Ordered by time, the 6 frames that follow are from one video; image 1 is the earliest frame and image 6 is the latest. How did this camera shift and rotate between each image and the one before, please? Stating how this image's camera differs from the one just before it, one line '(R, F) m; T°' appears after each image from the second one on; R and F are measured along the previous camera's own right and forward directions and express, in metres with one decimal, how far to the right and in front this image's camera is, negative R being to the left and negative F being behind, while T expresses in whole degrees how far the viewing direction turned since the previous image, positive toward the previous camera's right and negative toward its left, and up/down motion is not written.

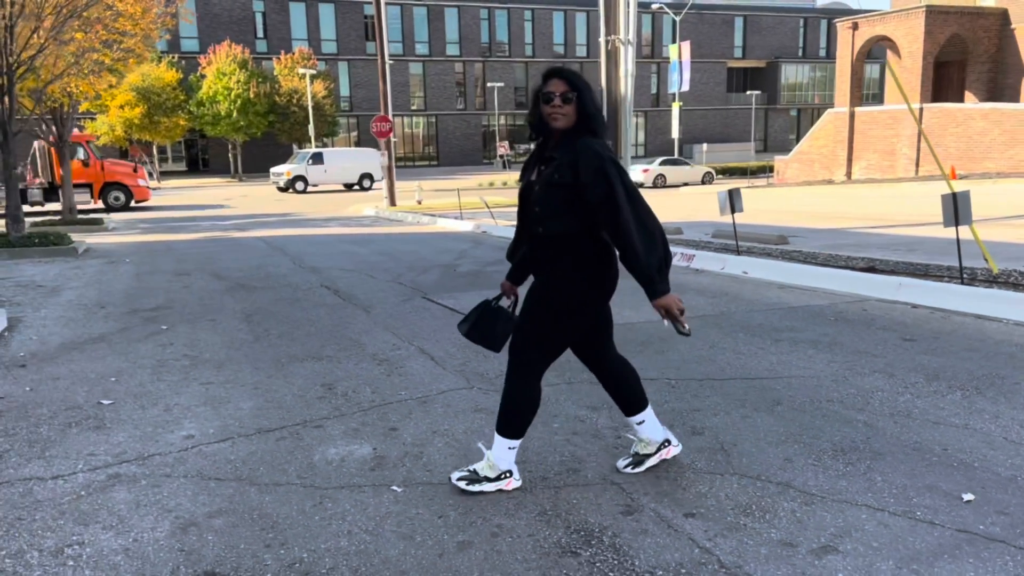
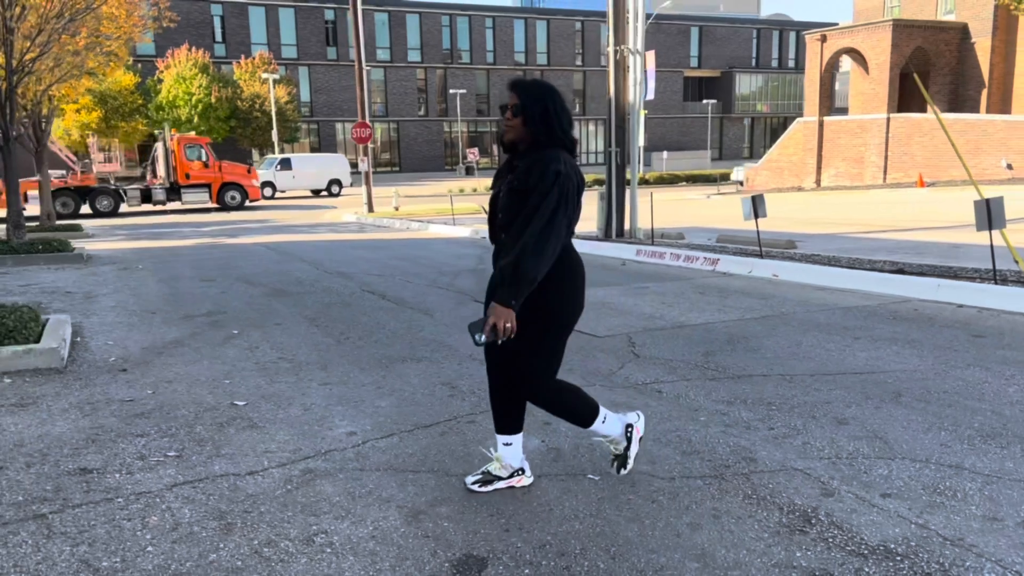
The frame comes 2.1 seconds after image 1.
(-1.0, -0.2) m; +3°
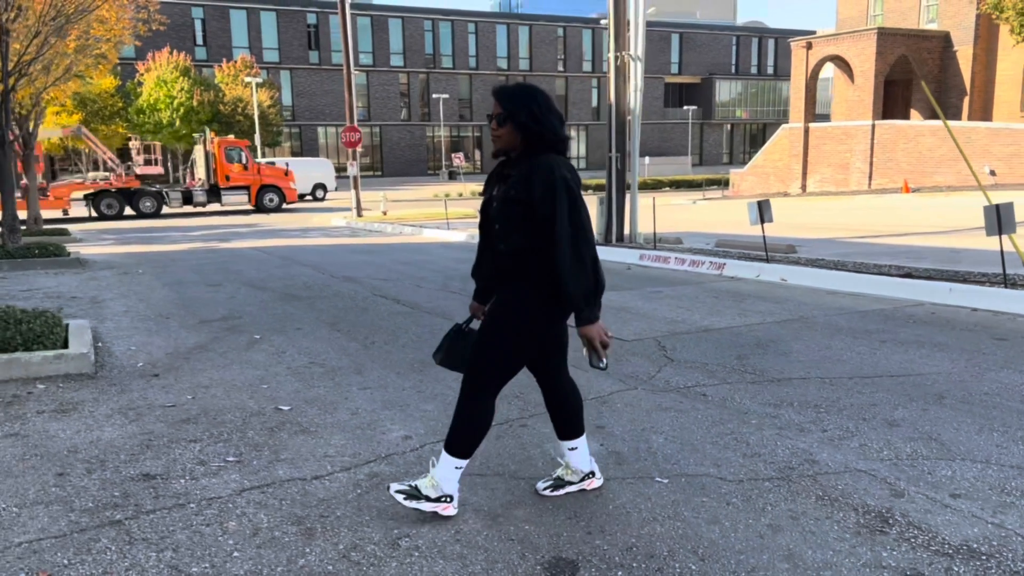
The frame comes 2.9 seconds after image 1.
(-0.4, 0.0) m; +1°
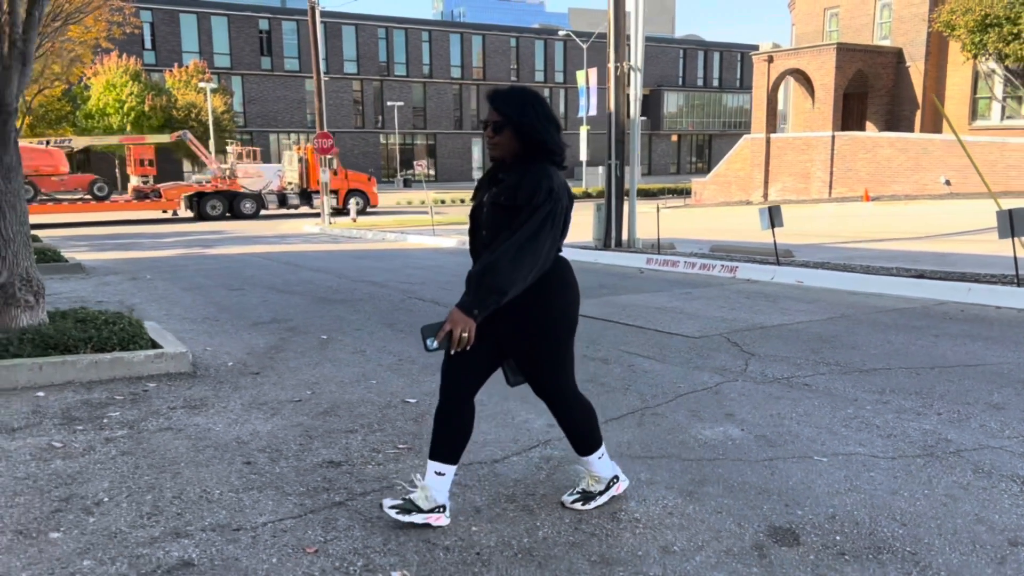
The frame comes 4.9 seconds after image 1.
(-1.1, -0.2) m; +4°
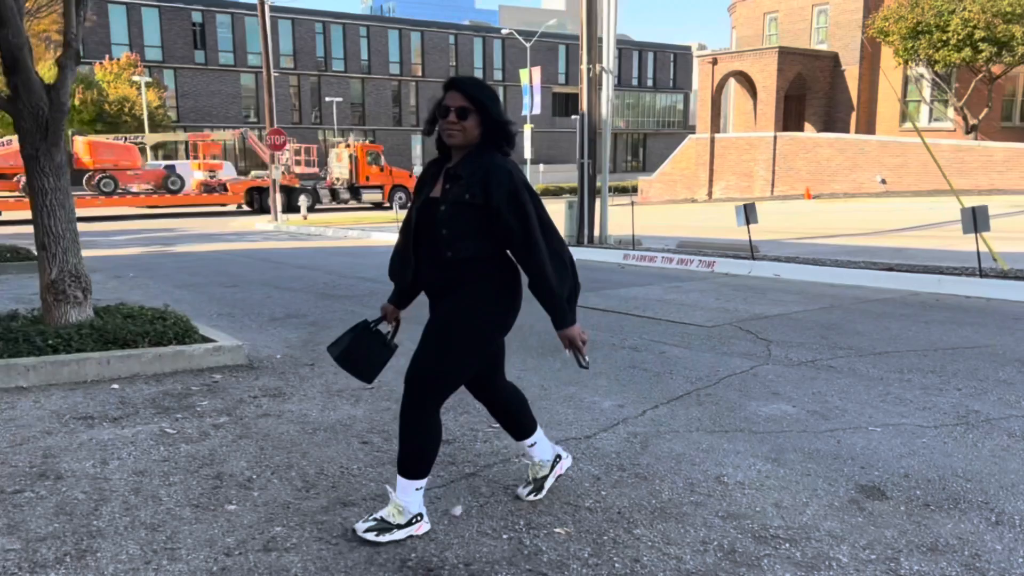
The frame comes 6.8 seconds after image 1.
(-0.8, -0.3) m; +5°
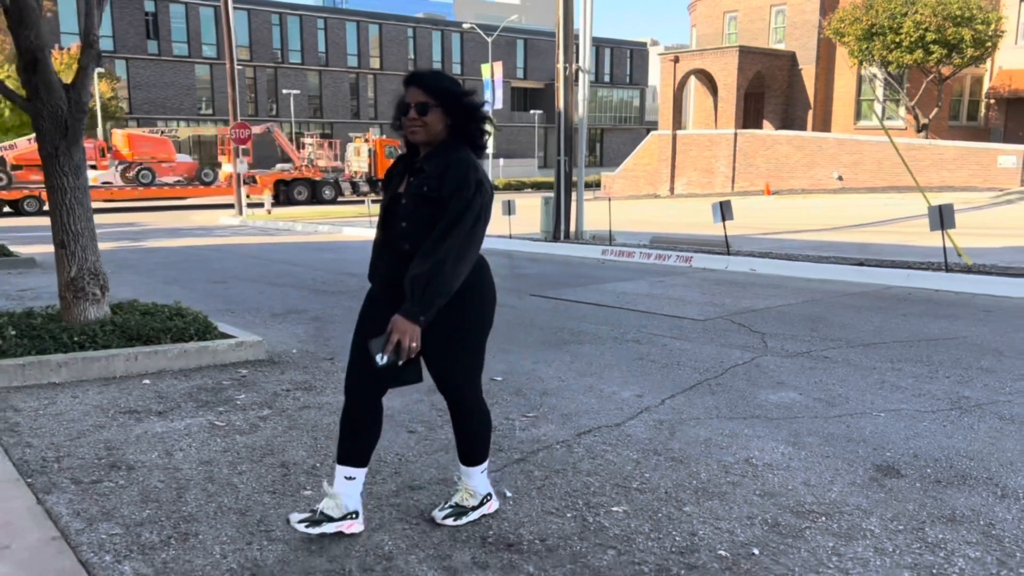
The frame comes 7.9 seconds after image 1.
(-0.4, -0.2) m; +3°
